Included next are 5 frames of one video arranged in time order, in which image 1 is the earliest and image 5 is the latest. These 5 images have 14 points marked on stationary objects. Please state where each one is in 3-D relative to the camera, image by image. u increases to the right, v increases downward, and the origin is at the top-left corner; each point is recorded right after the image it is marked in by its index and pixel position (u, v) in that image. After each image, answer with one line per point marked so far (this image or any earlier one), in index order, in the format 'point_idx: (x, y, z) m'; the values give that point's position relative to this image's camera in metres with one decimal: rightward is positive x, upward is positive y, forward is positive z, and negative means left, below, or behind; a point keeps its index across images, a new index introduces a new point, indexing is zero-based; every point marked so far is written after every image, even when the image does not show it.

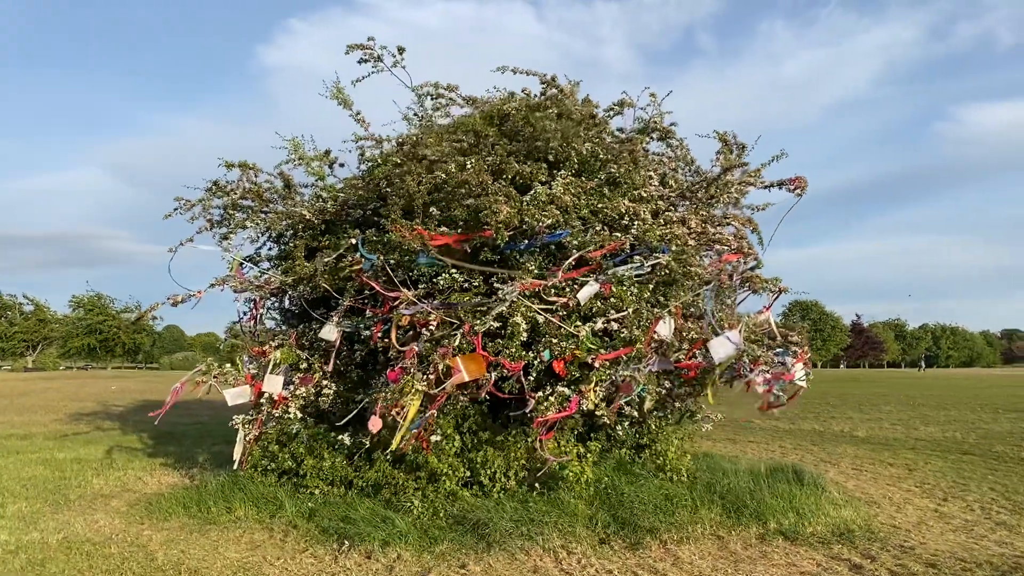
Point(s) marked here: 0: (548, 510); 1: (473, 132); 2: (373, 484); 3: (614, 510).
0: (+0.2, -1.4, +5.6) m
1: (-0.2, +1.1, +6.1) m
2: (-1.0, -1.4, +6.3) m
3: (+0.7, -1.4, +5.6) m
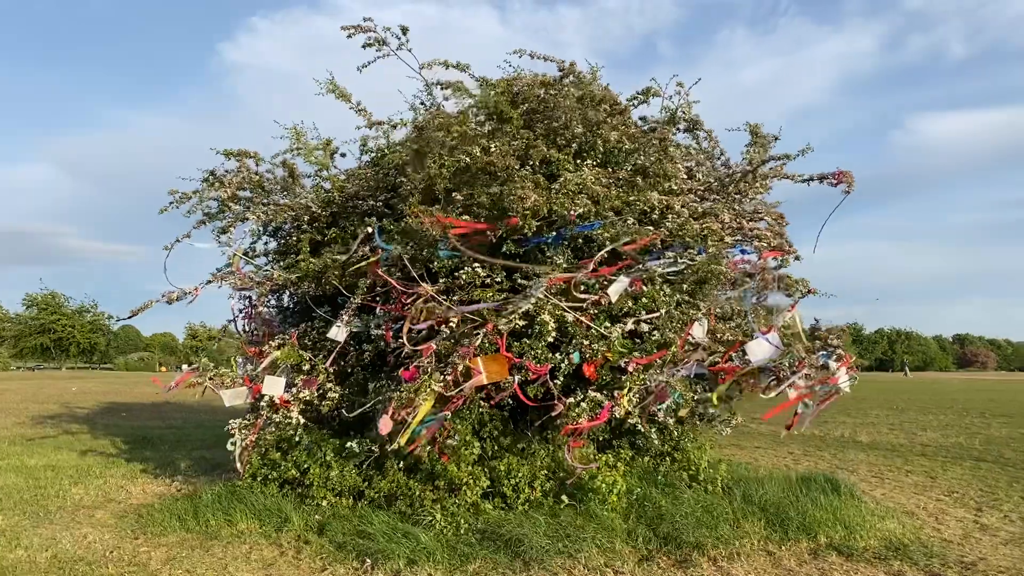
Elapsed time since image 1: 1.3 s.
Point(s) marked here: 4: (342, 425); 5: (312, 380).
0: (+0.4, -1.4, +5.2) m
1: (-0.1, +1.1, +5.7) m
2: (-0.8, -1.4, +5.9) m
3: (+0.9, -1.4, +5.2) m
4: (-1.4, -1.0, +6.6) m
5: (-1.5, -0.7, +6.3) m
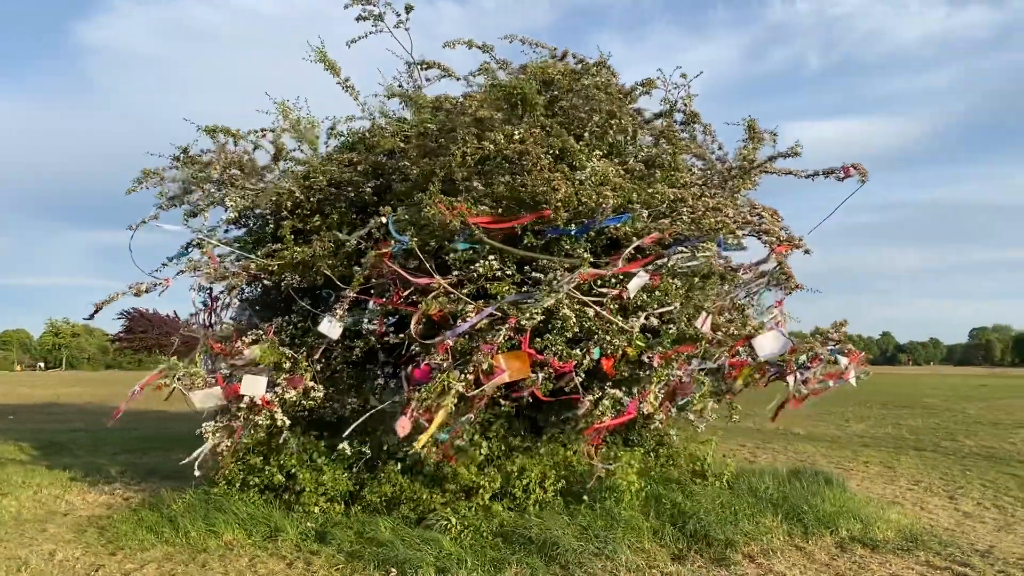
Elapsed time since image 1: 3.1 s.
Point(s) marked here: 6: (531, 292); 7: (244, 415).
0: (+0.6, -1.4, +5.1) m
1: (0.0, +1.2, +5.5) m
2: (-0.8, -1.3, +5.6) m
3: (+1.0, -1.4, +5.1) m
4: (-1.4, -0.9, +6.2) m
5: (-1.5, -0.6, +5.9) m
6: (+0.1, 0.0, +5.2) m
7: (-1.8, -0.8, +5.8) m
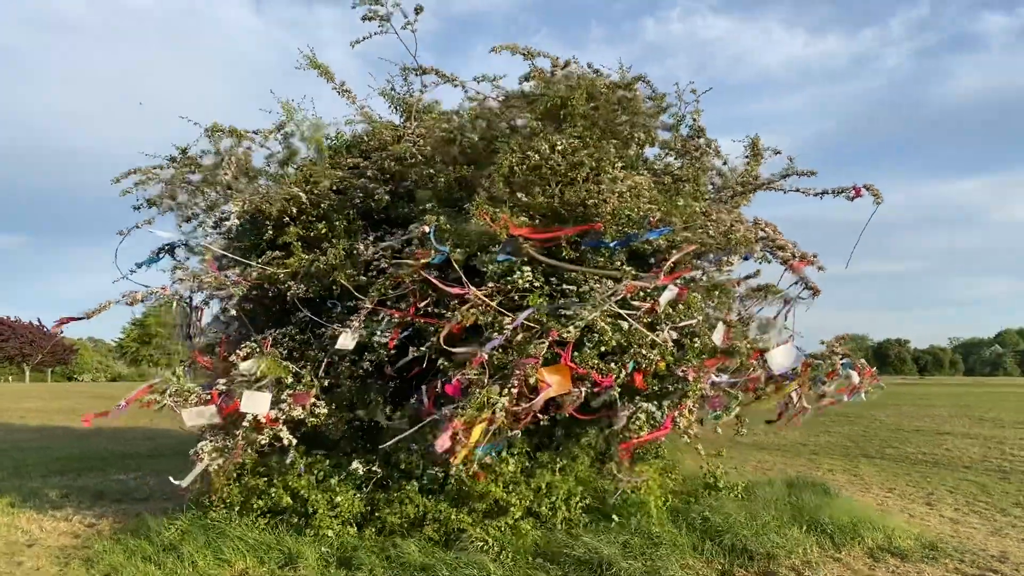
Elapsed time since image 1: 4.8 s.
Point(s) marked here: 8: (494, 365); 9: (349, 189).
0: (+0.8, -1.4, +5.0) m
1: (+0.2, +1.1, +5.3) m
2: (-0.6, -1.4, +5.3) m
3: (+1.2, -1.5, +5.1) m
4: (-1.4, -1.0, +5.9) m
5: (-1.3, -0.7, +5.6) m
6: (+0.3, -0.1, +5.1) m
7: (-1.6, -0.9, +5.5) m
8: (-0.1, -0.4, +5.1) m
9: (-1.1, +0.7, +5.9) m
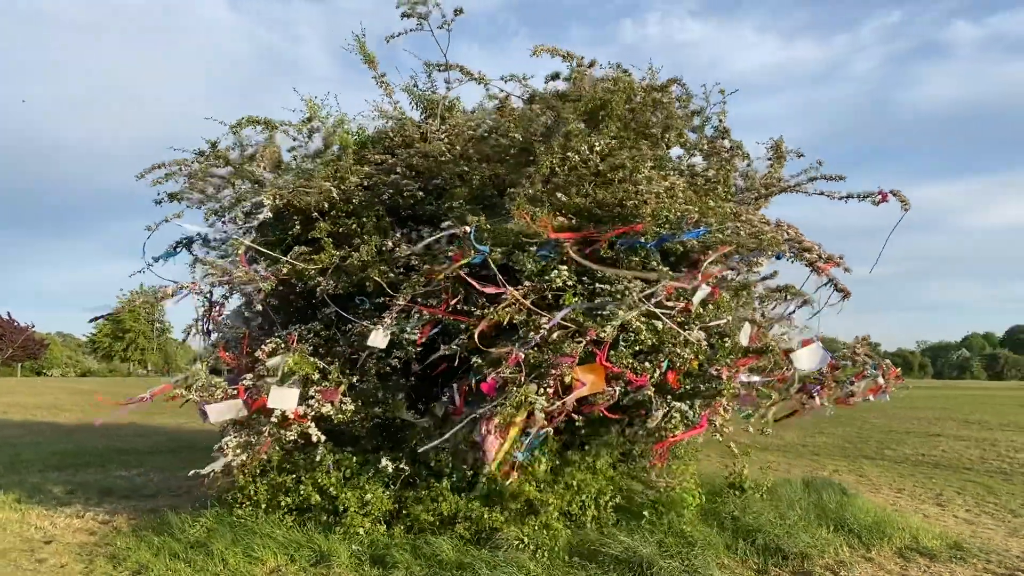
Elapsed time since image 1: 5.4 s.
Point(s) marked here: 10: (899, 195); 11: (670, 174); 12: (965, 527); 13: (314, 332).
0: (+1.0, -1.4, +5.0) m
1: (+0.4, +1.1, +5.3) m
2: (-0.5, -1.4, +5.3) m
3: (+1.4, -1.5, +5.2) m
4: (-1.2, -1.0, +5.8) m
5: (-1.1, -0.7, +5.5) m
6: (+0.5, -0.1, +5.1) m
7: (-1.5, -0.9, +5.4) m
8: (+0.1, -0.4, +5.1) m
9: (-0.9, +0.7, +5.9) m
10: (+2.6, +0.6, +5.9) m
11: (+1.0, +0.7, +5.5) m
12: (+3.2, -1.7, +6.2) m
13: (-1.3, -0.3, +5.9) m
